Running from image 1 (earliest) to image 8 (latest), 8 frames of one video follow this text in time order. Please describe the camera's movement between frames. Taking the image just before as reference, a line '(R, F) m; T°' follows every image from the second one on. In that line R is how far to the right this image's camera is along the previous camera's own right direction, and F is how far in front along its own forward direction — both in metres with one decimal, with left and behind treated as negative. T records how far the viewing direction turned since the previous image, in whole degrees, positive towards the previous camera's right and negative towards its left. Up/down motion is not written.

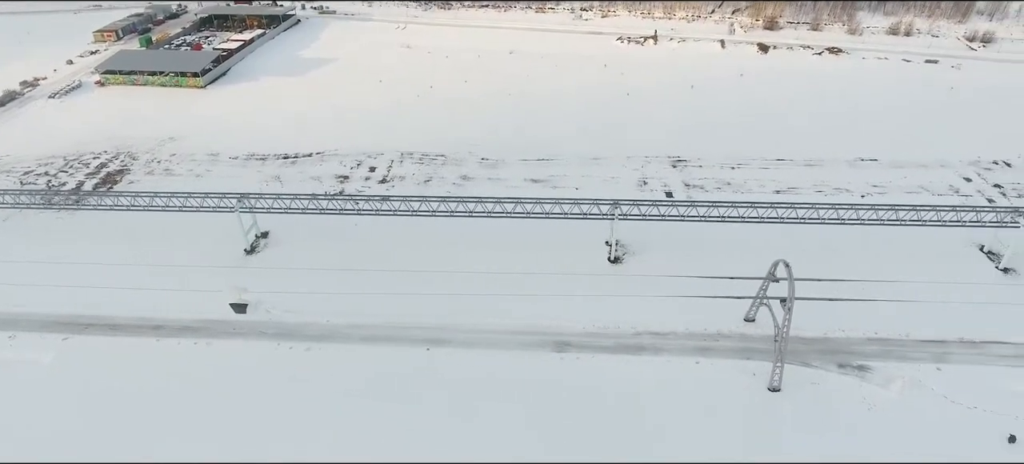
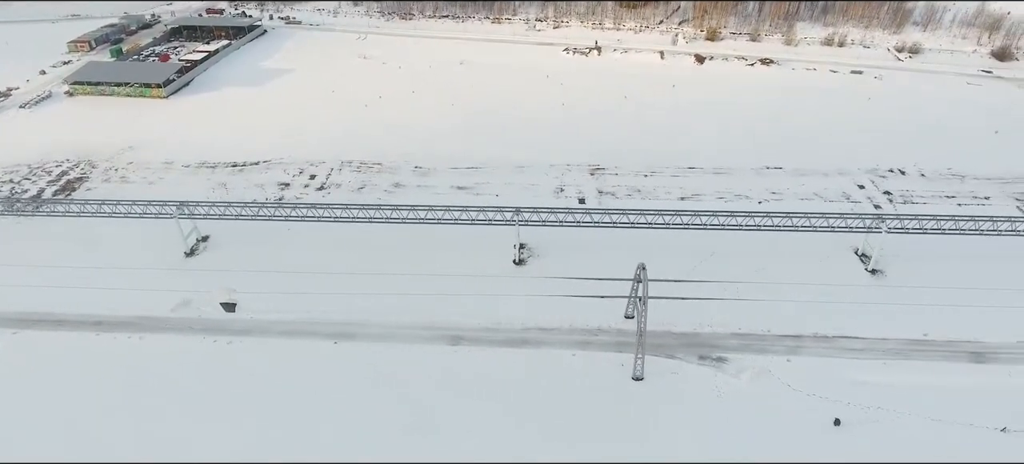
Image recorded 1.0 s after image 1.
(+1.9, -1.2) m; 0°
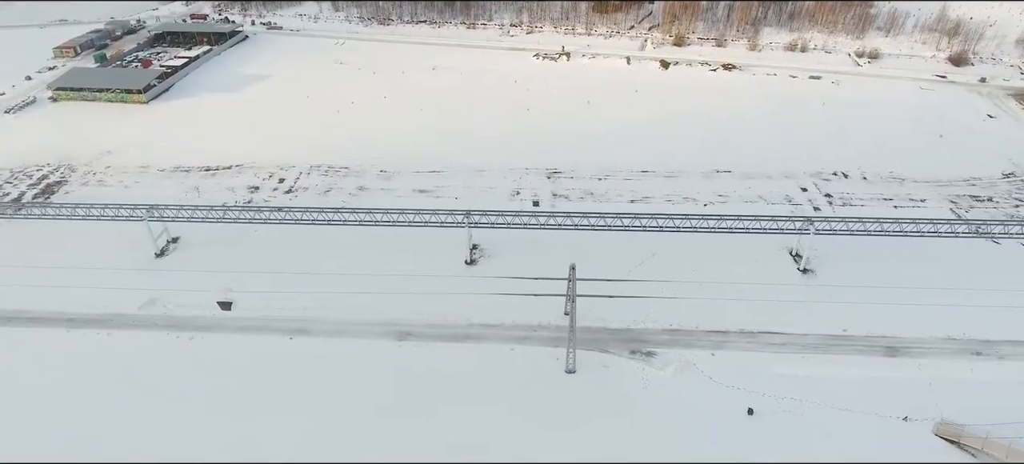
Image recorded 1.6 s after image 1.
(+1.1, -0.7) m; 0°
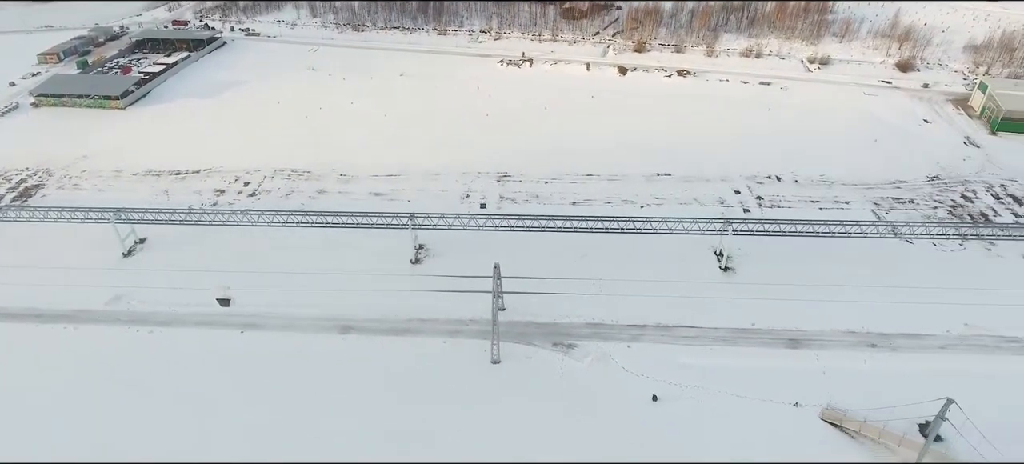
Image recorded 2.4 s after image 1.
(+1.4, -1.0) m; 0°
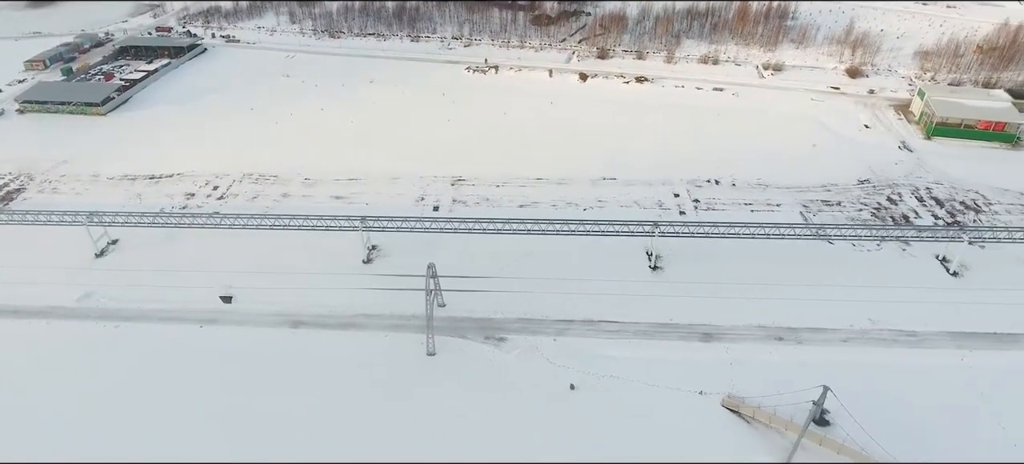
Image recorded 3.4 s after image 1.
(+1.5, -1.1) m; 0°
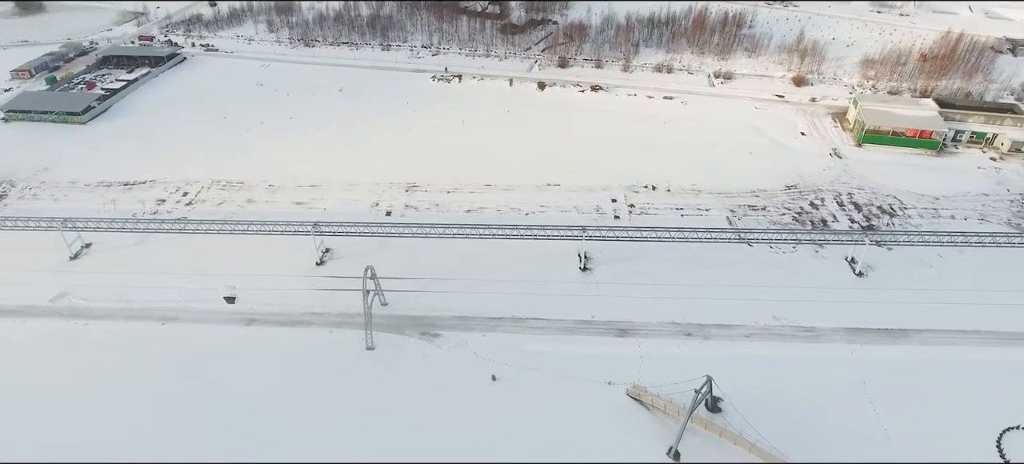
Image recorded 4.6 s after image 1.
(+1.6, -1.3) m; 0°
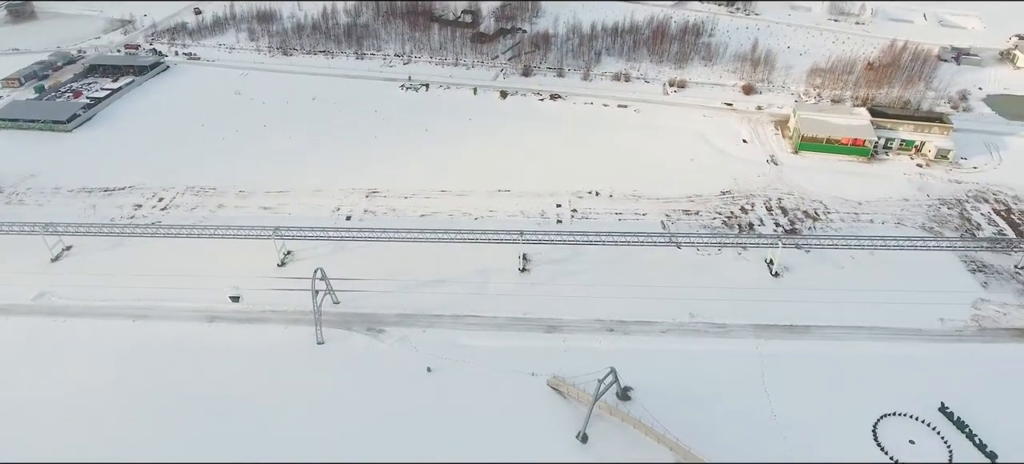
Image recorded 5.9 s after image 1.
(+1.7, -1.5) m; 0°
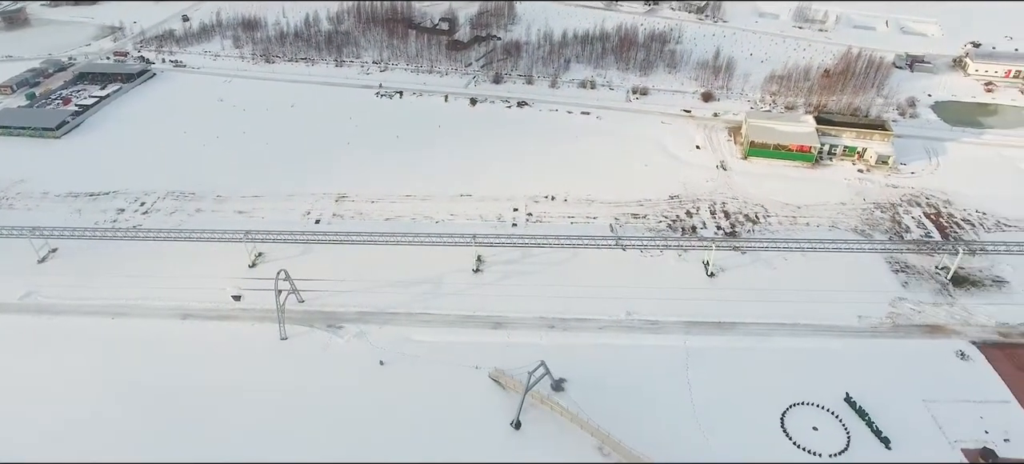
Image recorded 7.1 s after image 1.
(+1.5, -1.4) m; 0°
